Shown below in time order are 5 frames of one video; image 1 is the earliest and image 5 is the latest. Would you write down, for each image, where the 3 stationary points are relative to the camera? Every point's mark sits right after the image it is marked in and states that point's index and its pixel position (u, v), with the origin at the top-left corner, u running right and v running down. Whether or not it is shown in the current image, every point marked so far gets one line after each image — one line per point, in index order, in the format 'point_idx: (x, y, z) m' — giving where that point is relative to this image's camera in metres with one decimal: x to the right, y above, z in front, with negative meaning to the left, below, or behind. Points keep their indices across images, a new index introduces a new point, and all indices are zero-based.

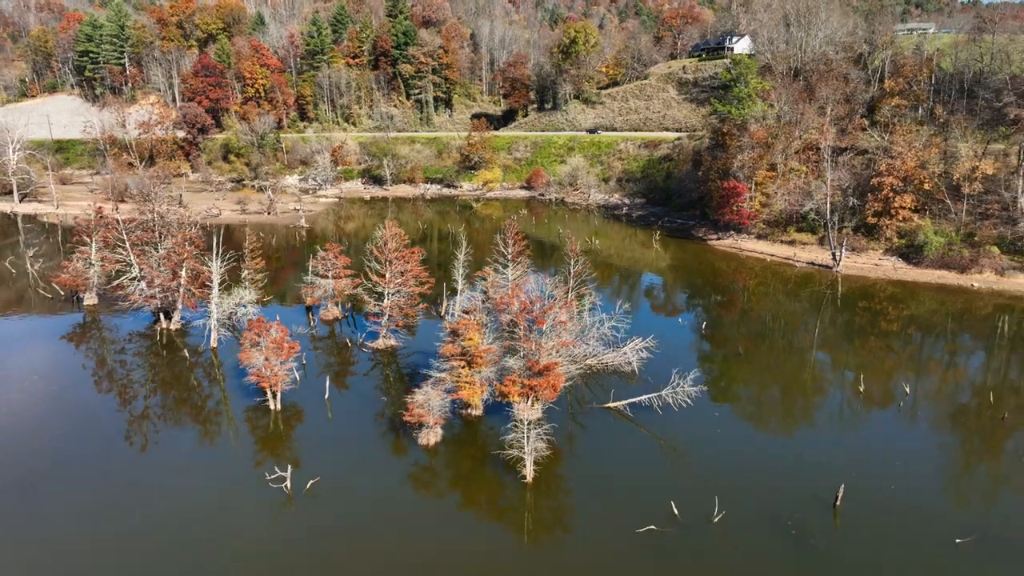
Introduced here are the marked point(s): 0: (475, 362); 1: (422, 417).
0: (-0.7, -1.4, +19.9) m
1: (-1.7, -2.3, +20.2) m
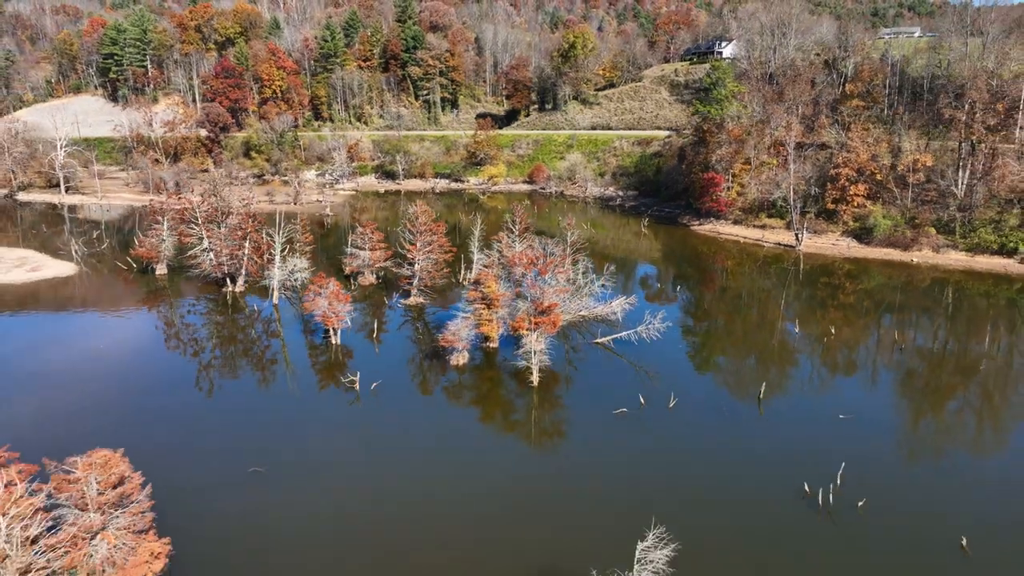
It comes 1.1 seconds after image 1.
0: (-0.5, -0.4, +25.6) m
1: (-1.5, -1.3, +25.9) m
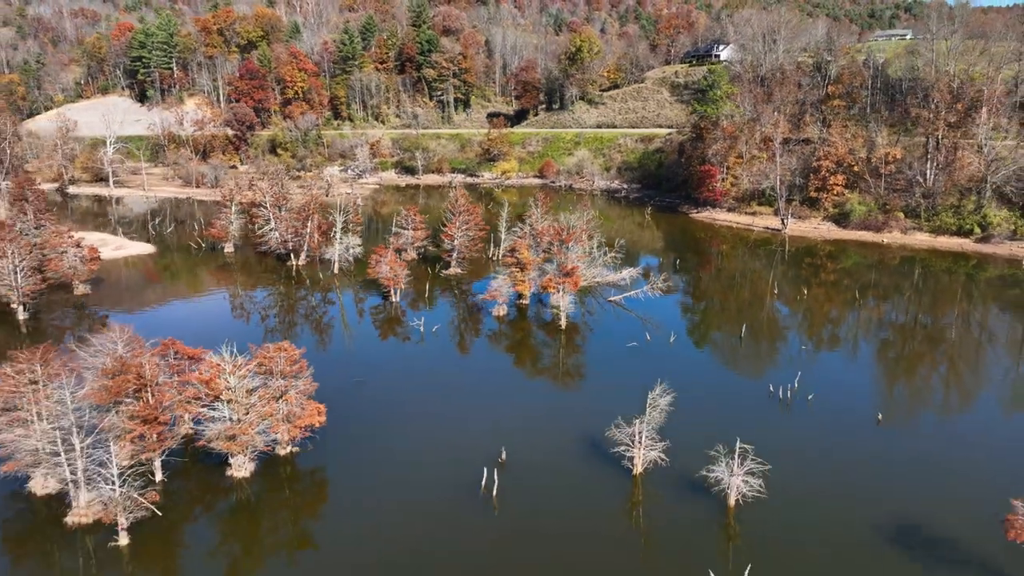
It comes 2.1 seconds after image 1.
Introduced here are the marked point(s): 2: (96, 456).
0: (+0.4, +0.7, +31.2) m
1: (-0.6, -0.2, +31.5) m
2: (-6.4, -2.5, +15.6) m
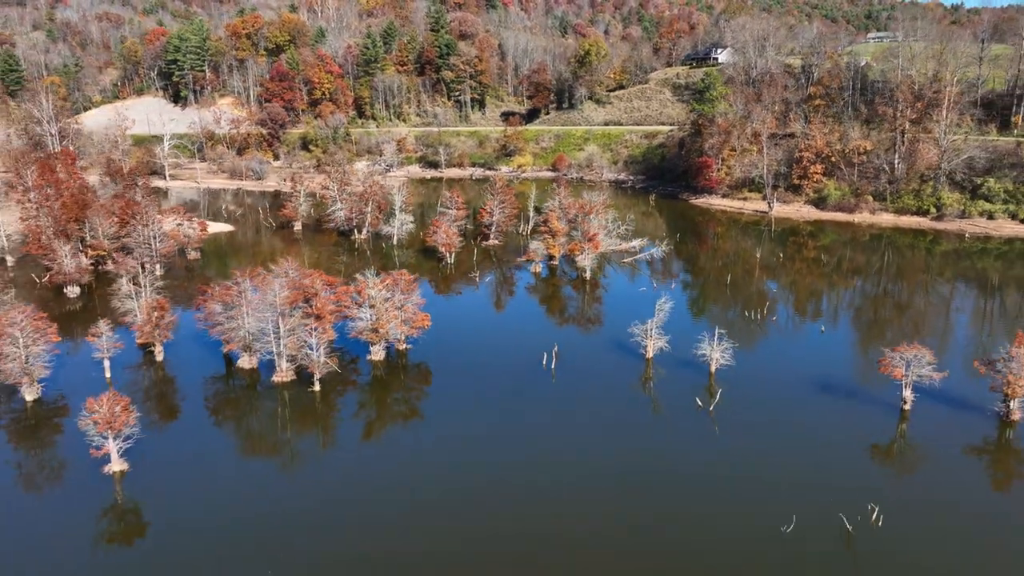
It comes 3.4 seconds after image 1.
0: (+1.7, +2.1, +38.8) m
1: (+0.6, +1.2, +39.1) m
2: (-5.2, -1.1, +23.3) m
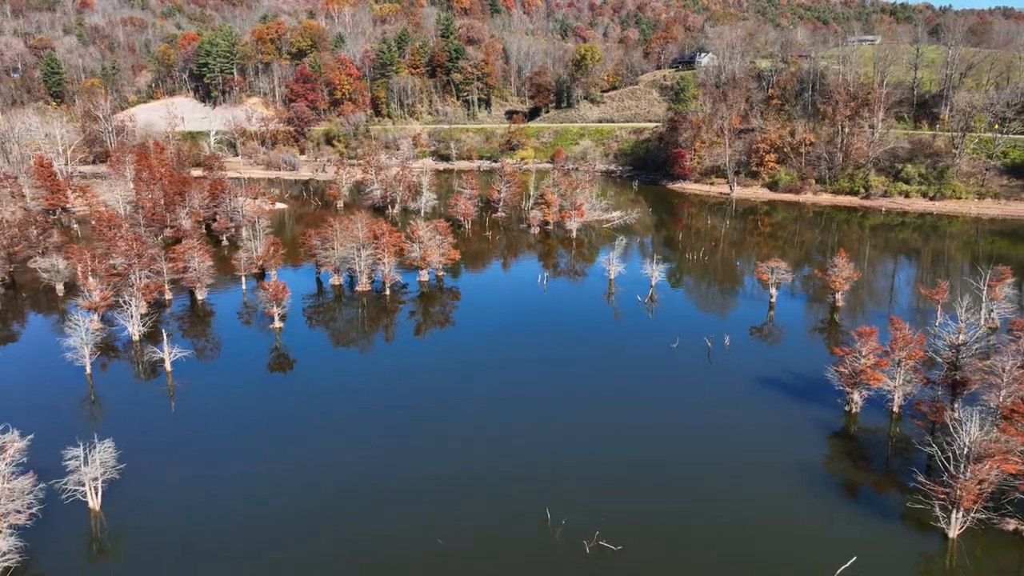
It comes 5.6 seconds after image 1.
0: (+1.9, +4.1, +49.7) m
1: (+0.9, +3.2, +50.0) m
2: (-5.0, +0.9, +34.2) m
